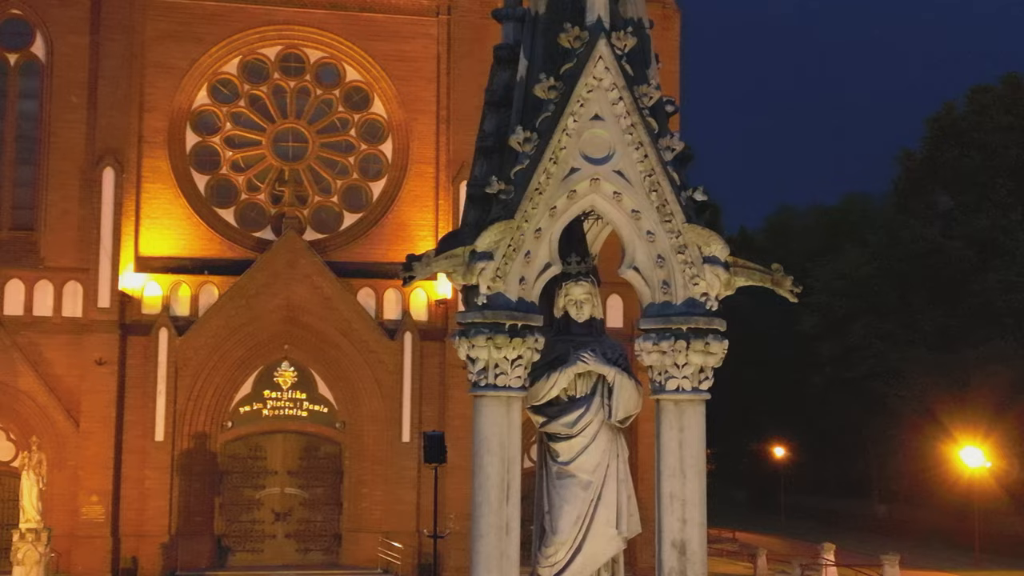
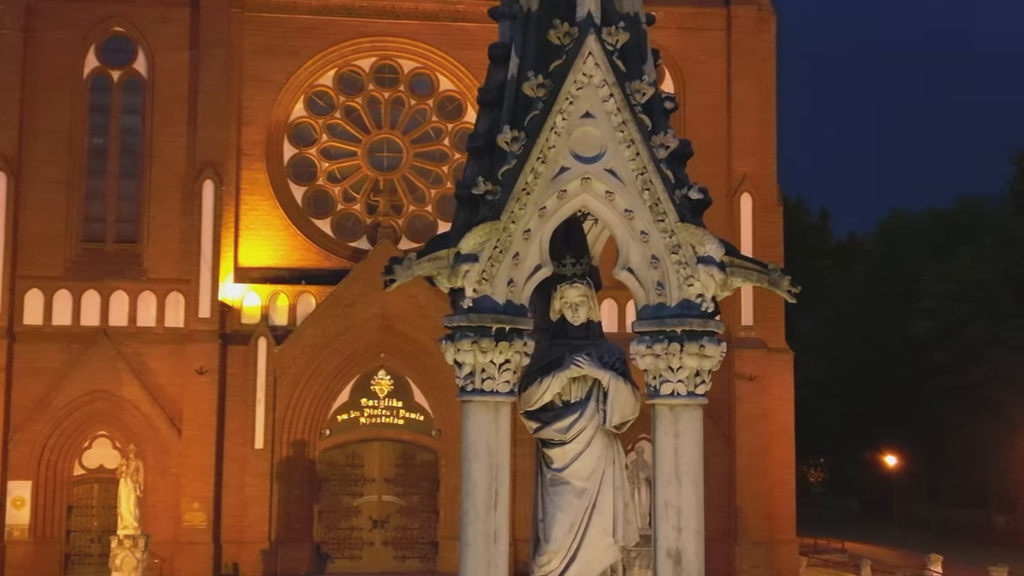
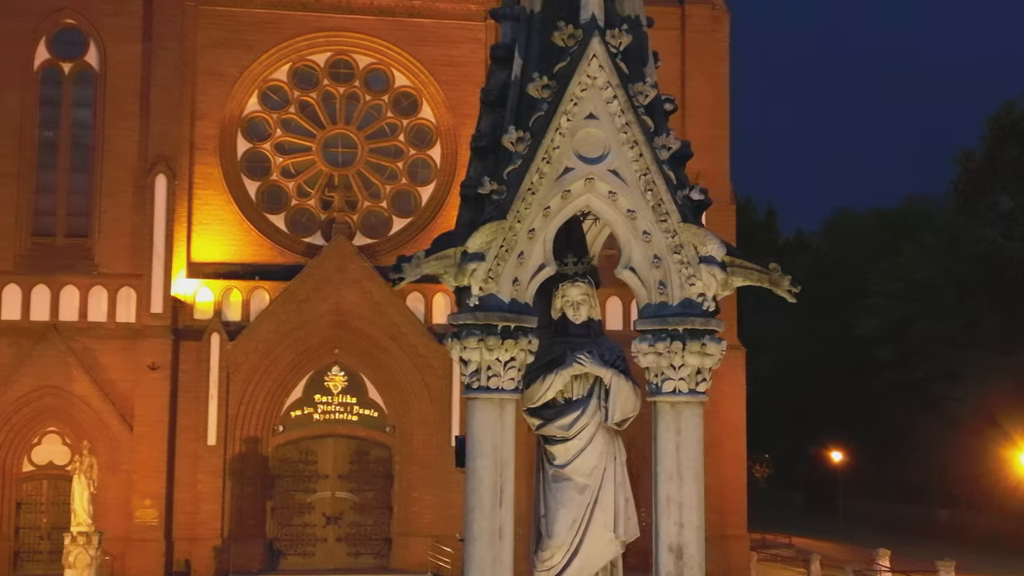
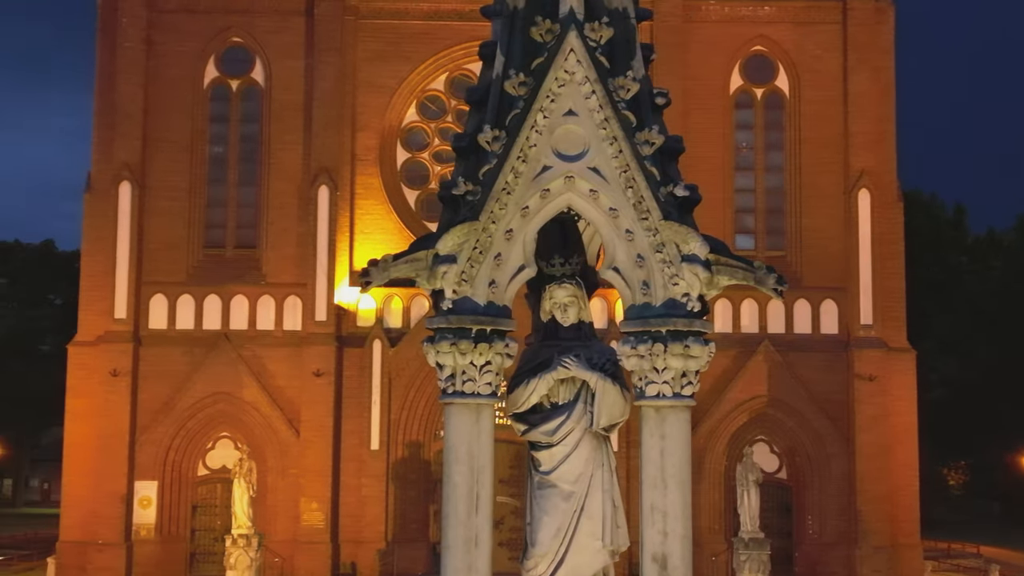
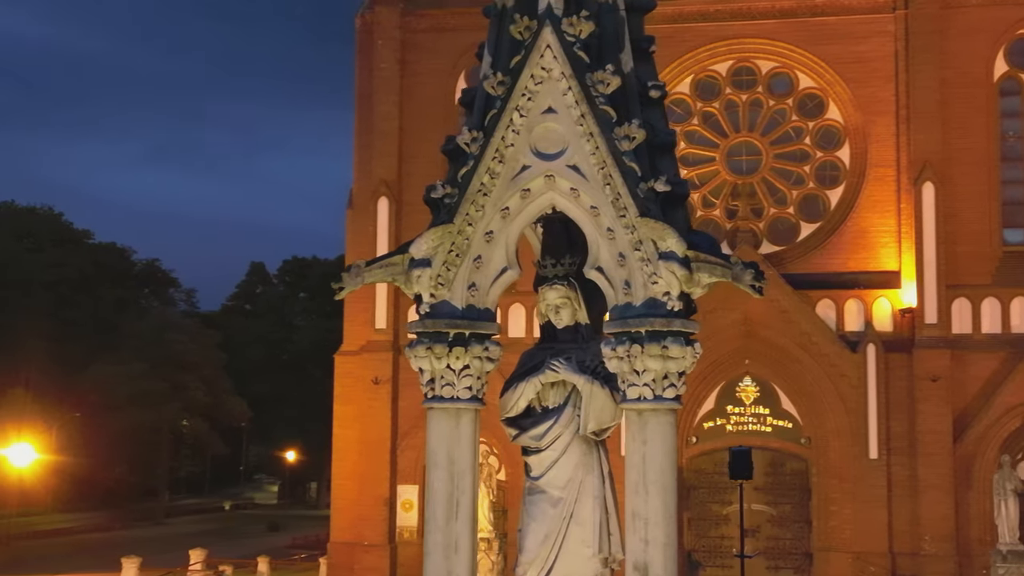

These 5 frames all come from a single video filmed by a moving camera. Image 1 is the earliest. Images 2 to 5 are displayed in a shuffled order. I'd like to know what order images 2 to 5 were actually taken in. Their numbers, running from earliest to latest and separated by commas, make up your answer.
3, 2, 4, 5
